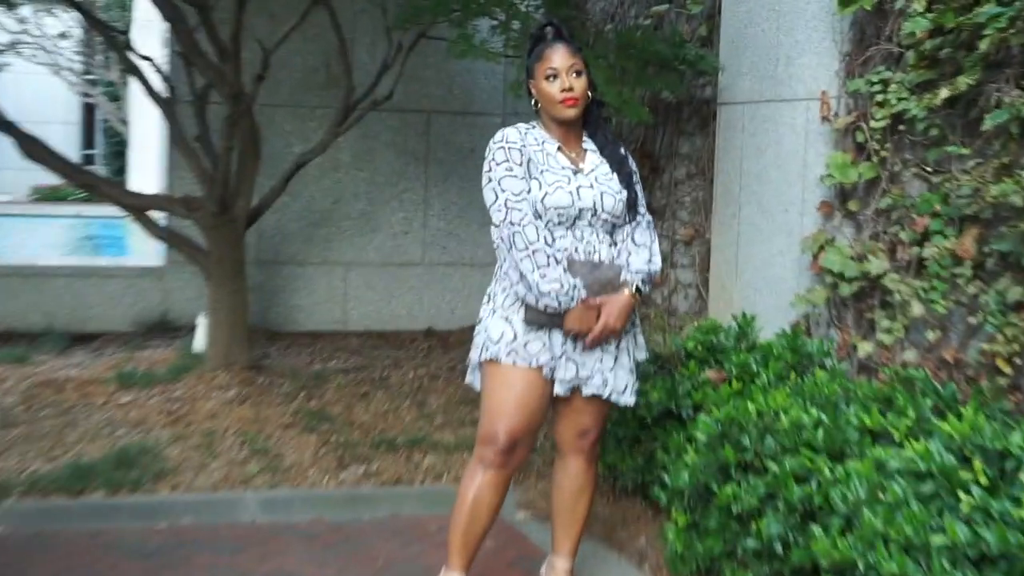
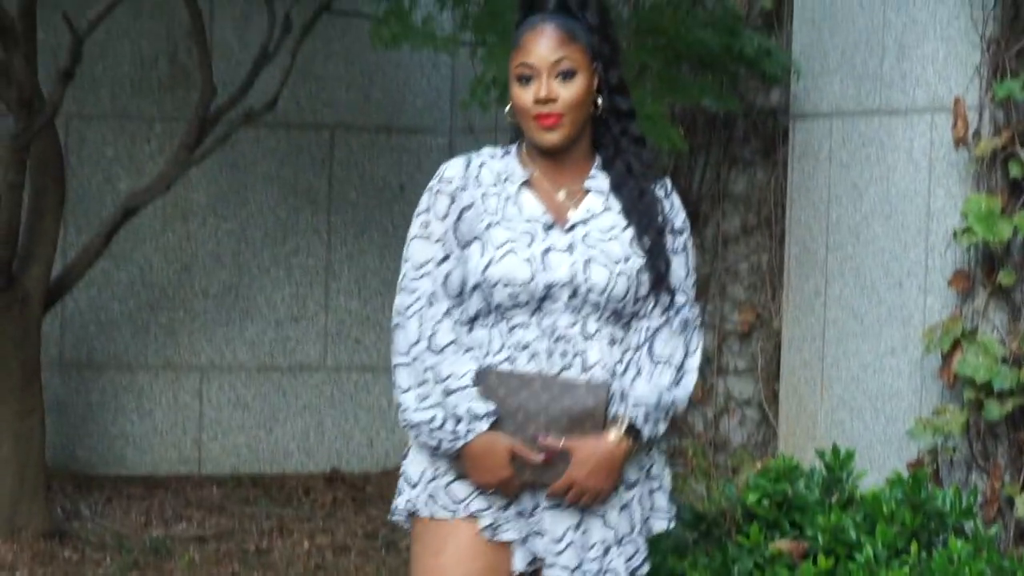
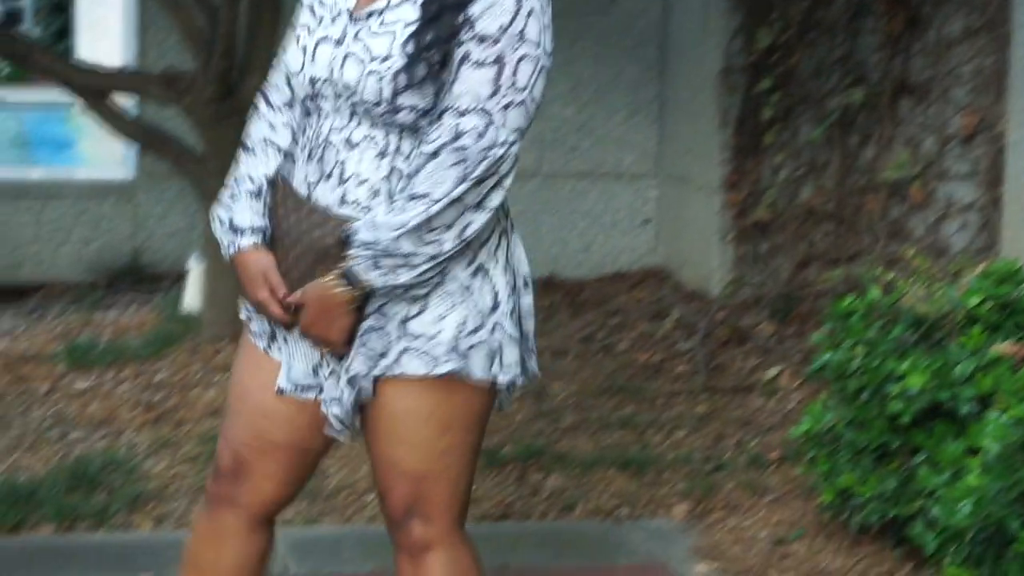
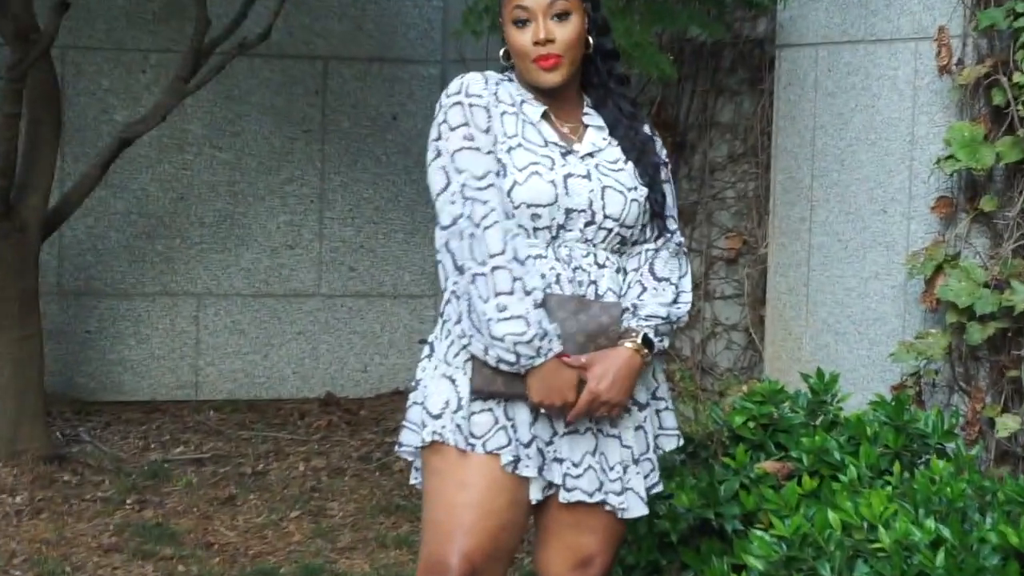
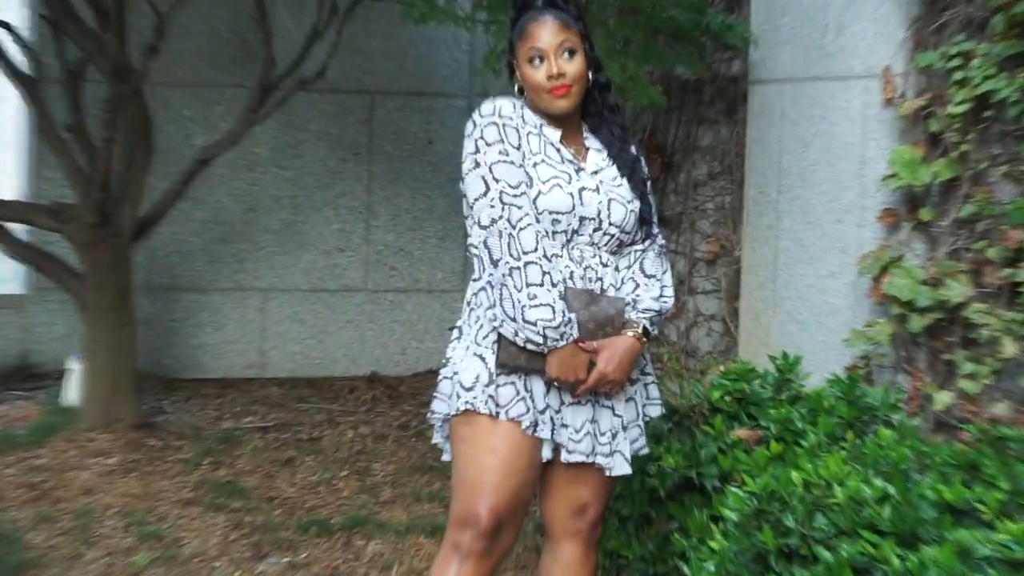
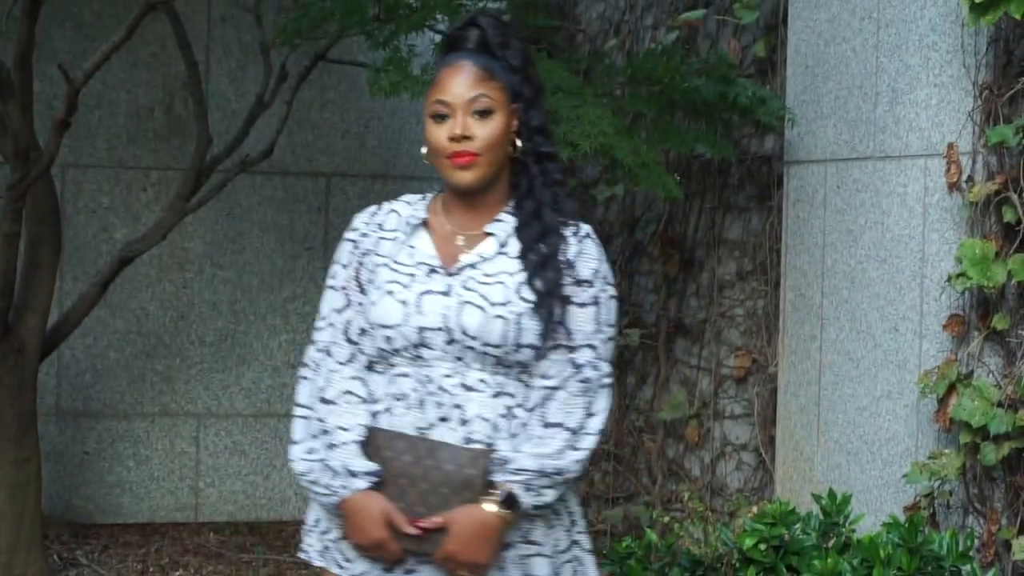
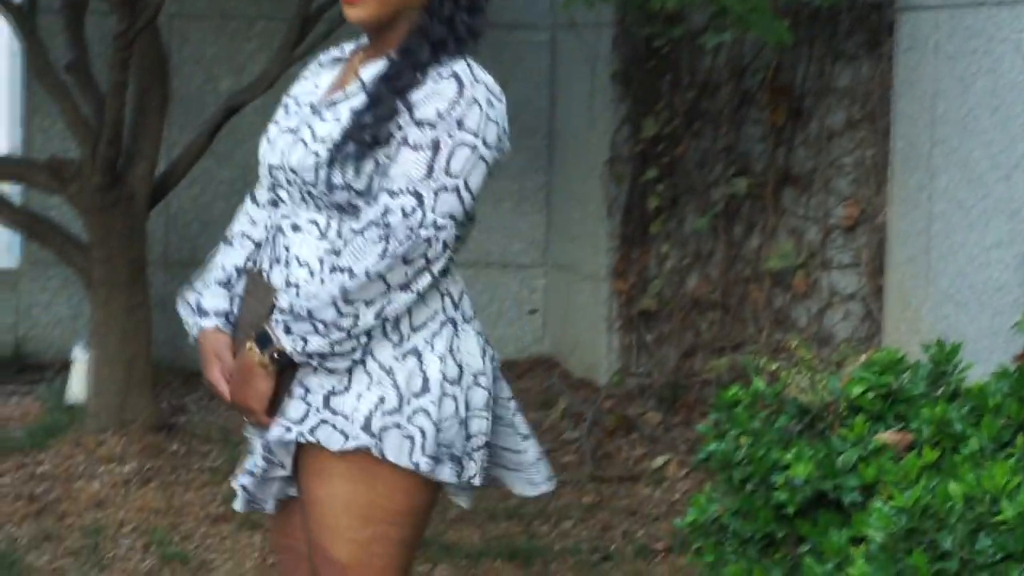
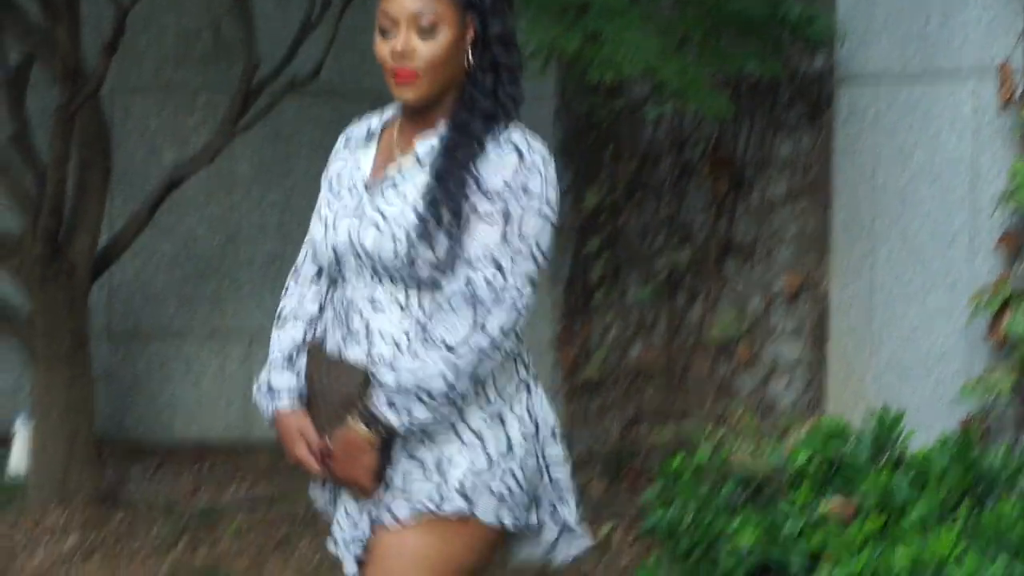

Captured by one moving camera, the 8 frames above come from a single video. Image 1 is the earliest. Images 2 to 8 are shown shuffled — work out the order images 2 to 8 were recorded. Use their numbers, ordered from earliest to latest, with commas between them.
5, 4, 2, 6, 8, 7, 3
